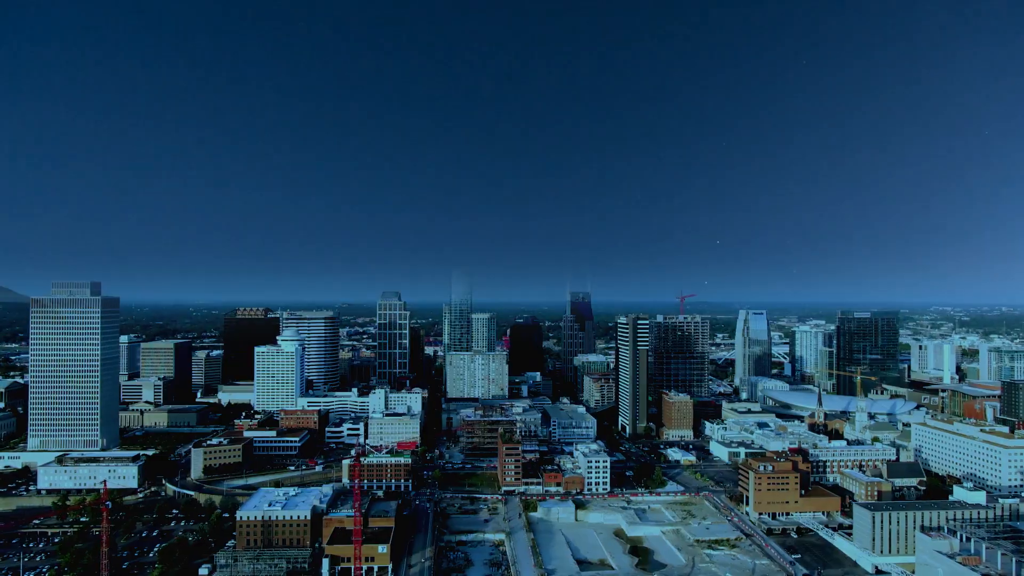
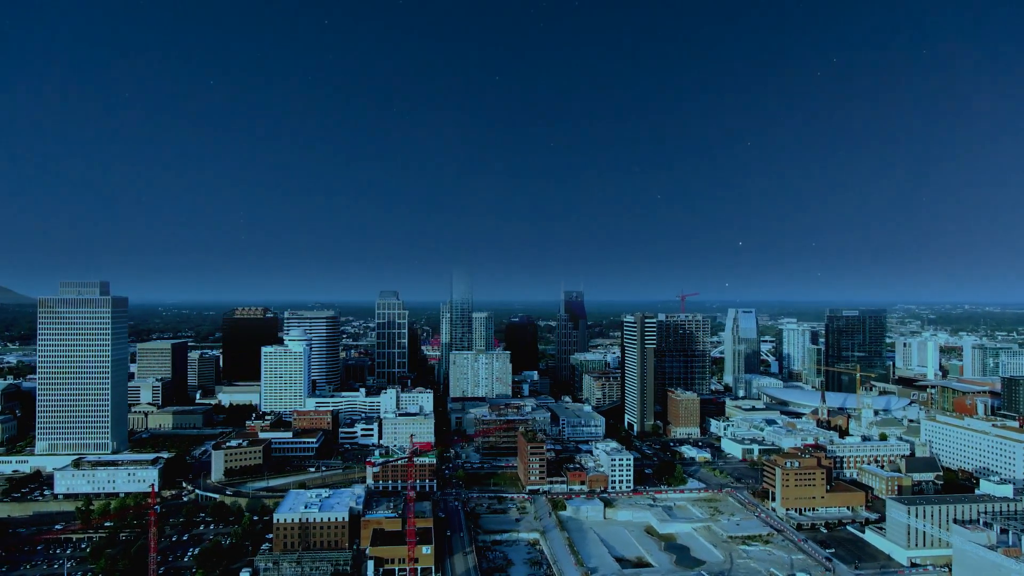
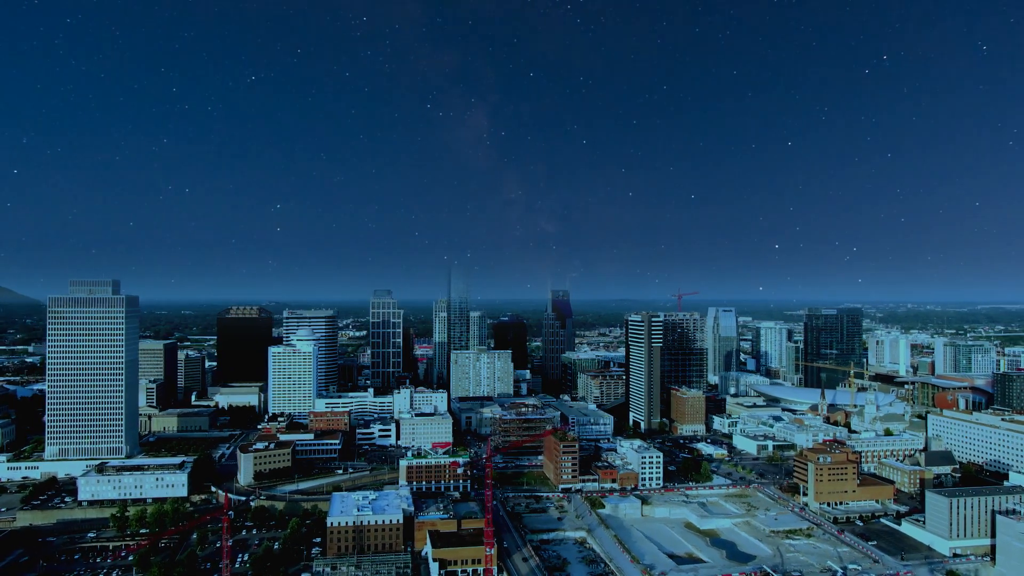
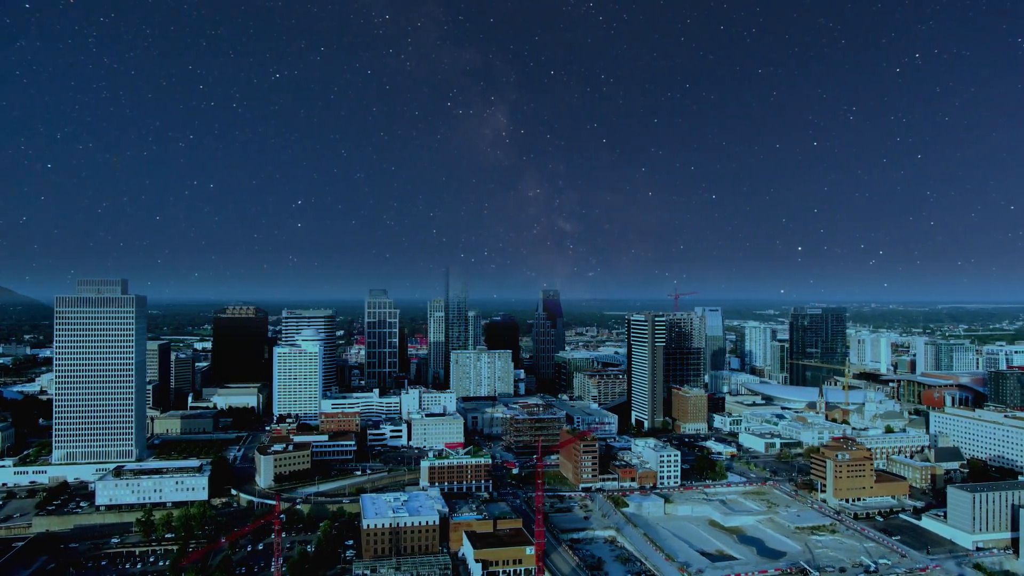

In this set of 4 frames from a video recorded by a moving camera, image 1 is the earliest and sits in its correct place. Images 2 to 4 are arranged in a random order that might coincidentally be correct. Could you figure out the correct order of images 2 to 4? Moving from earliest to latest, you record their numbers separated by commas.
2, 3, 4
